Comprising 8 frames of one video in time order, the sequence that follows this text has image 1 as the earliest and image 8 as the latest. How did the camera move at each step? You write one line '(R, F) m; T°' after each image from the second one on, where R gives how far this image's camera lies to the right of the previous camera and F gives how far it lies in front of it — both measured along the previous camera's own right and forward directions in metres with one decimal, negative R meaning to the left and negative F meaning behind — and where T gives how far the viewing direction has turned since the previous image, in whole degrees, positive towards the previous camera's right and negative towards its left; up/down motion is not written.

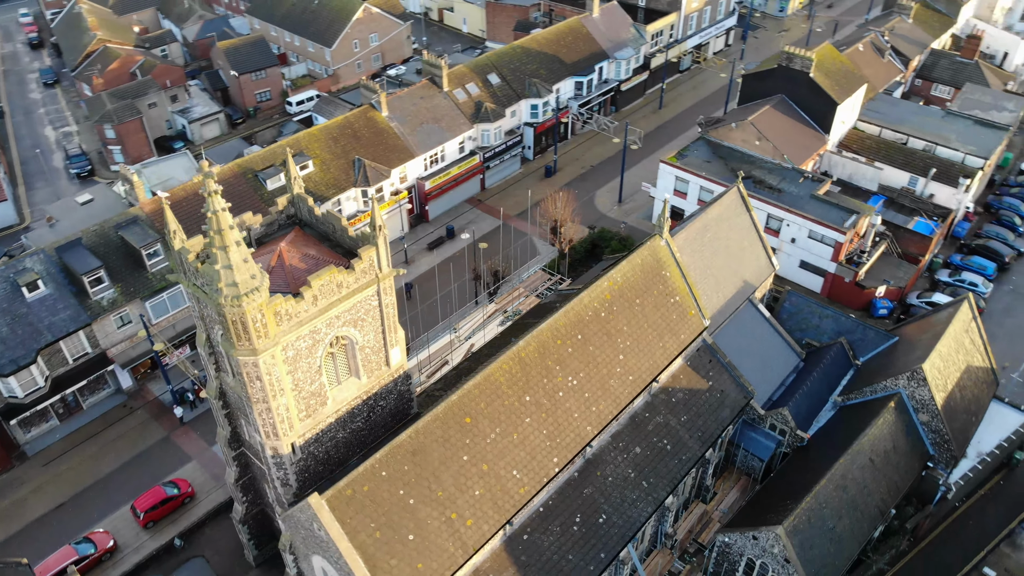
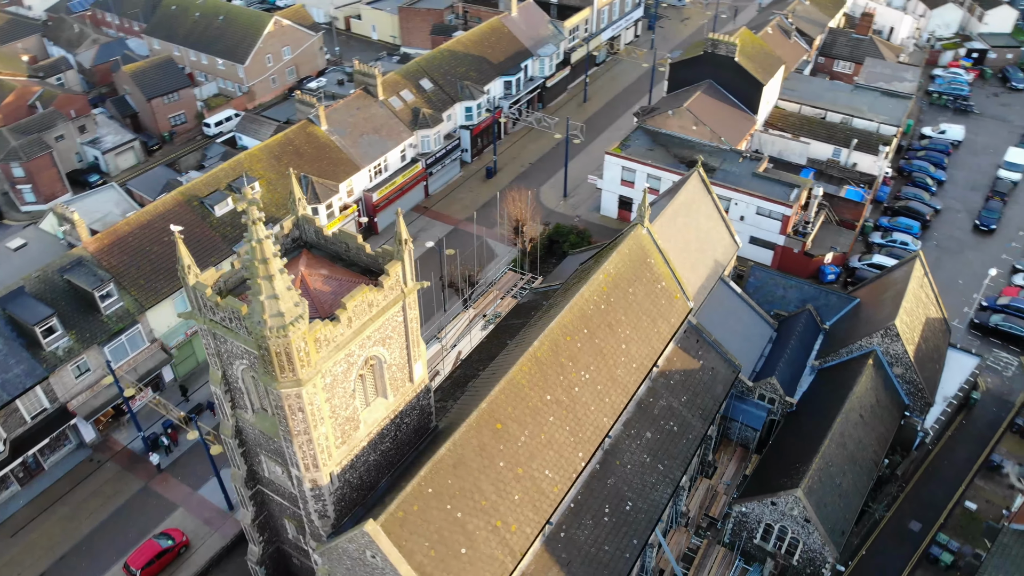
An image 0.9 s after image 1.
(-4.5, +0.3) m; +7°
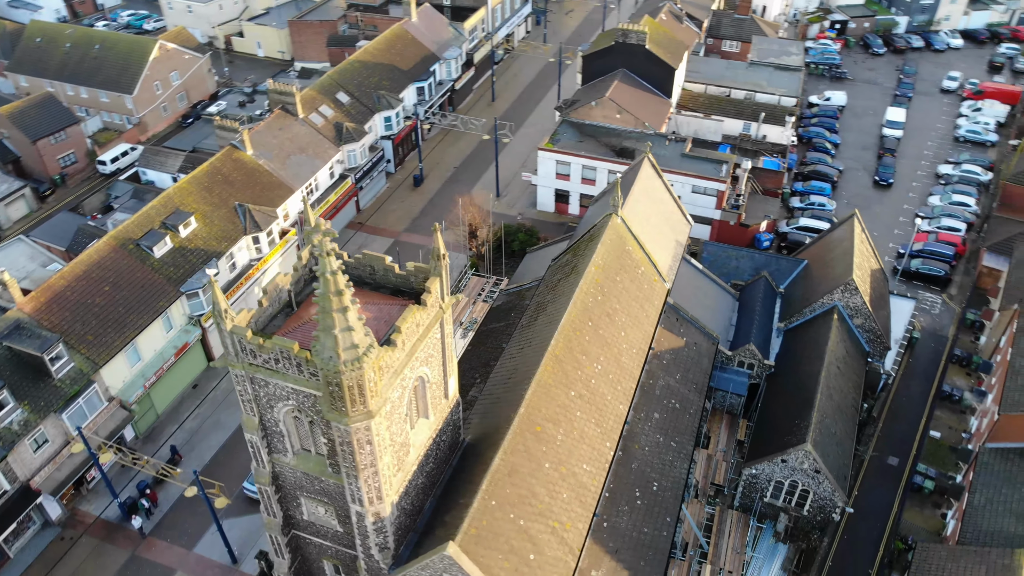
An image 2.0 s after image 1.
(-5.5, +0.4) m; +9°
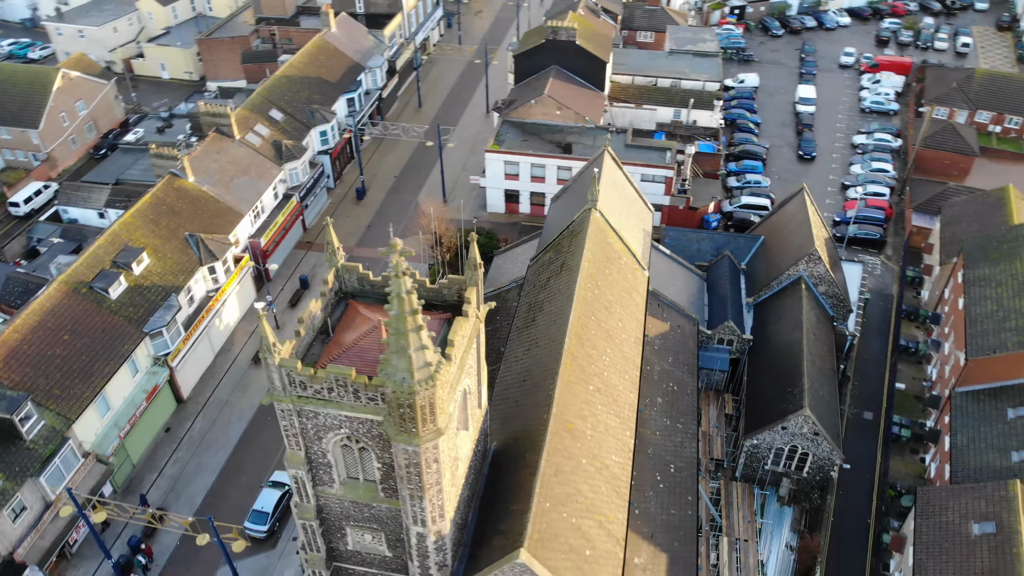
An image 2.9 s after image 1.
(-4.5, +0.2) m; +7°
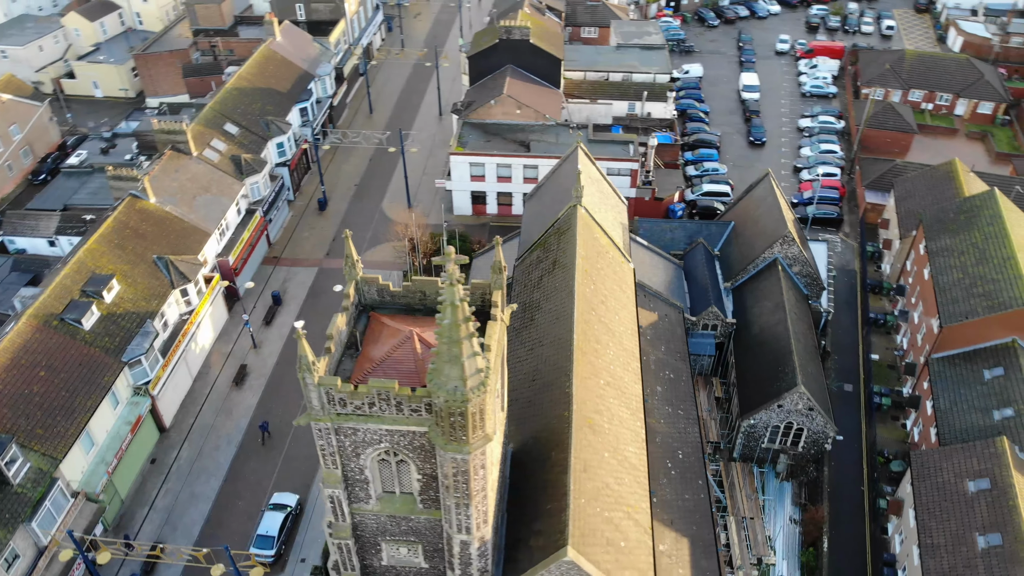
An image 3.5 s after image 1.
(-3.0, +0.1) m; +5°
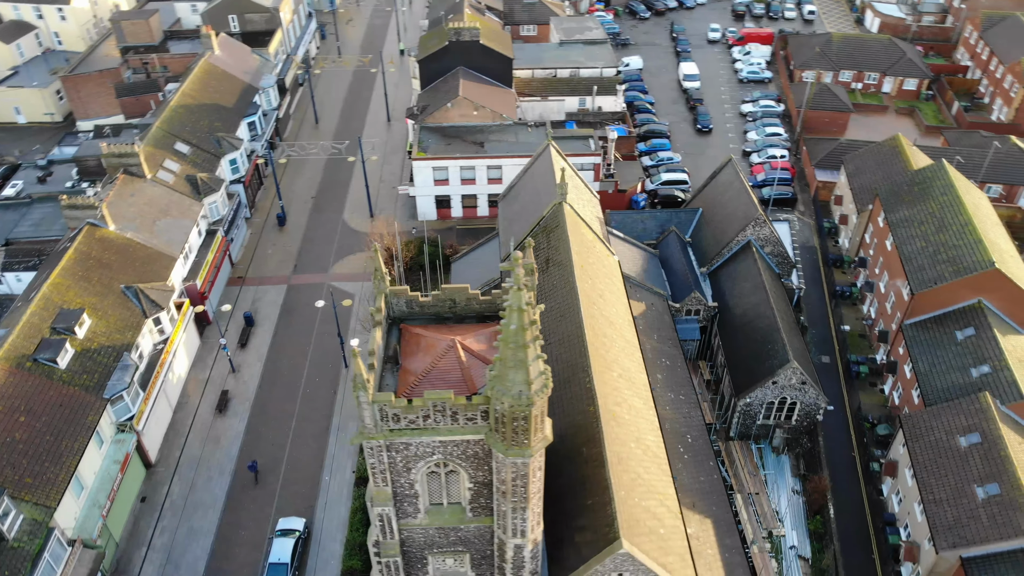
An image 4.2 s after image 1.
(-3.5, +0.1) m; +5°
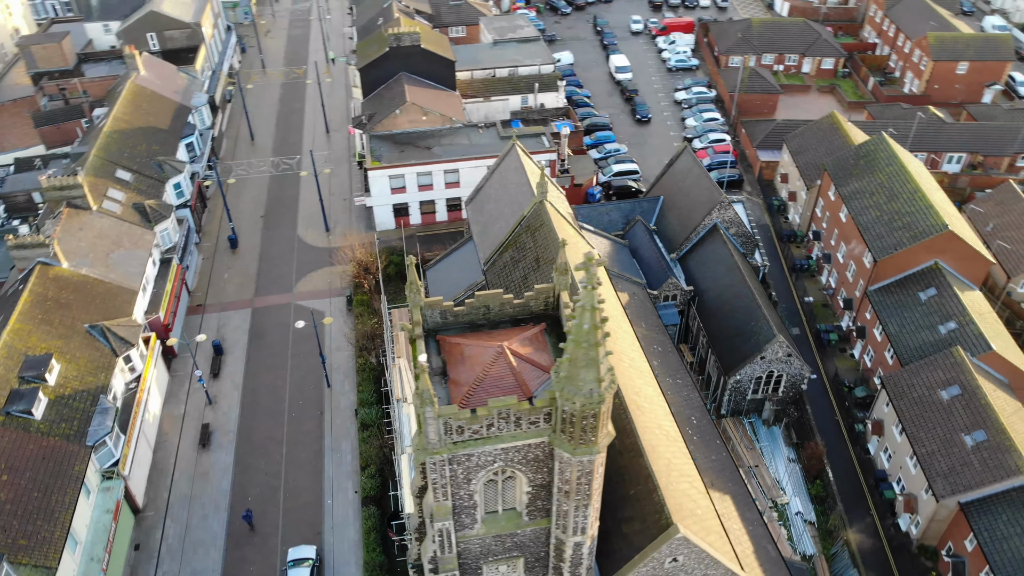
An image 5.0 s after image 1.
(-3.9, +0.2) m; +6°
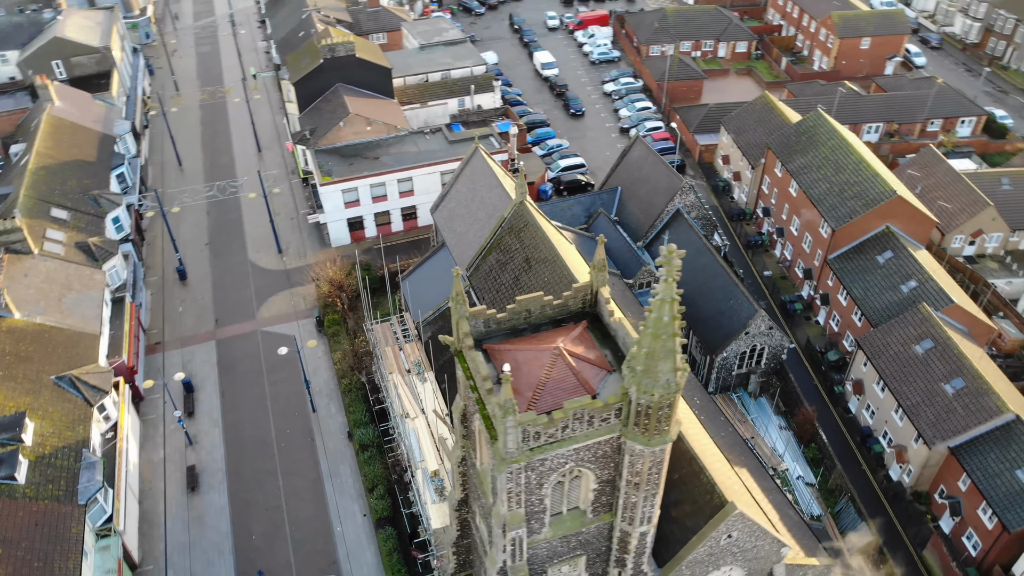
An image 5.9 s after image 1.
(-4.4, +0.3) m; +7°
